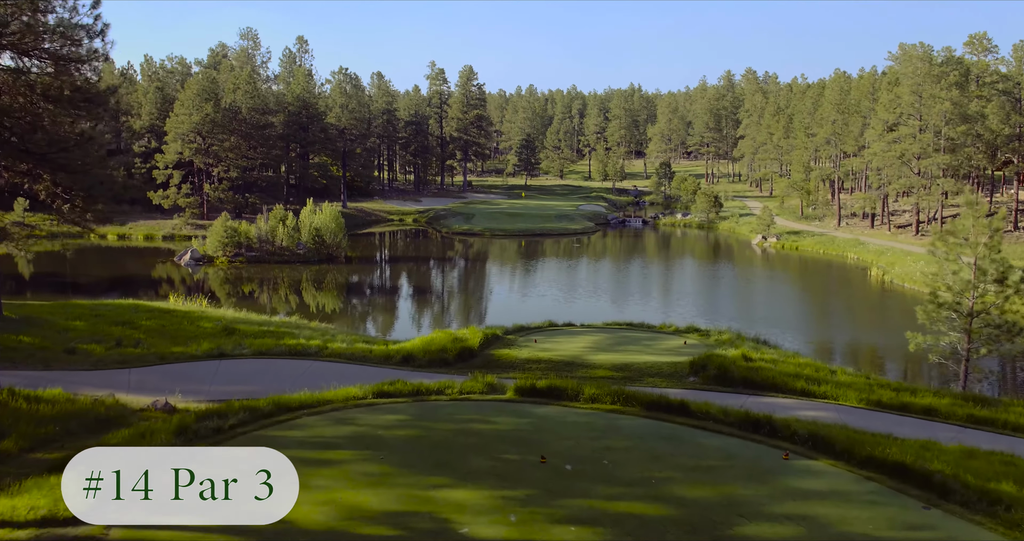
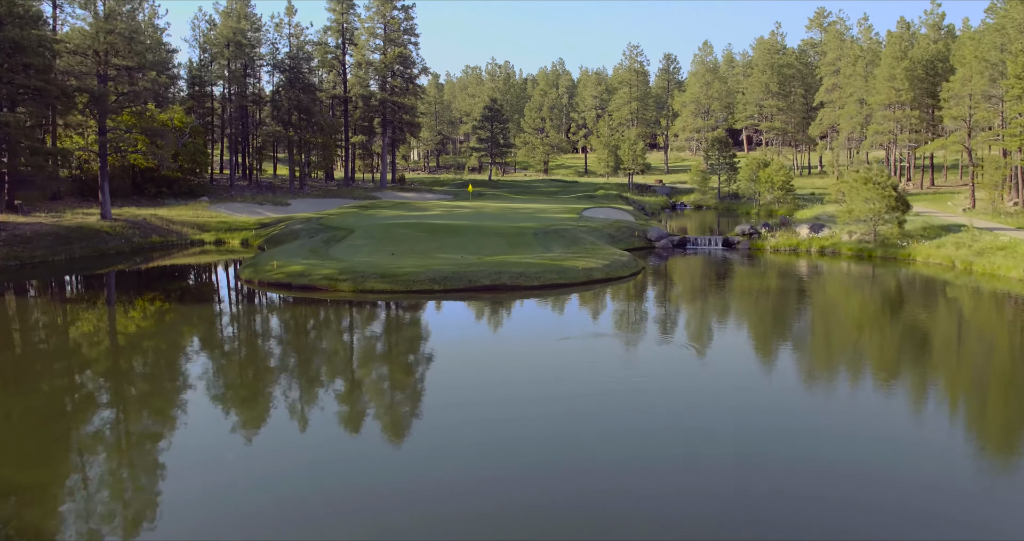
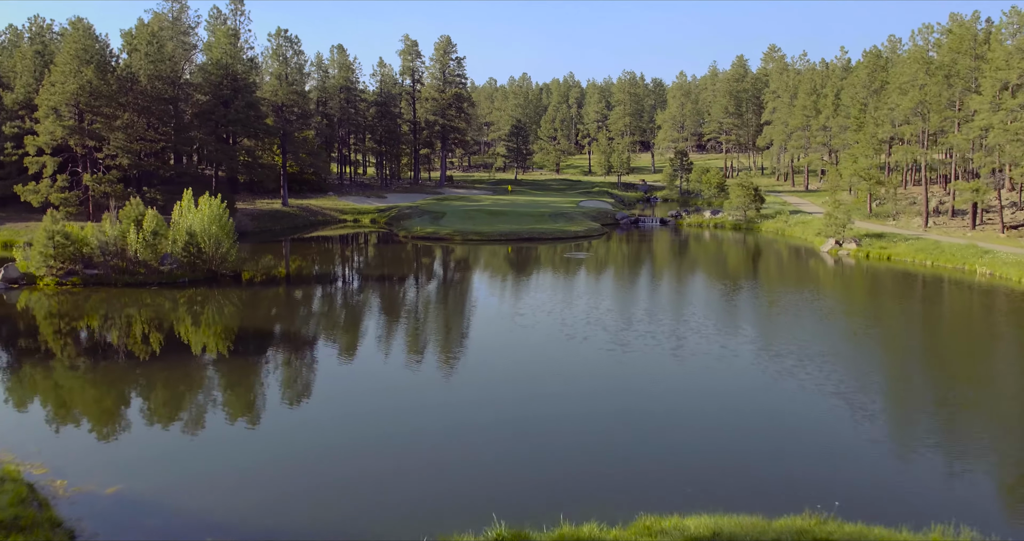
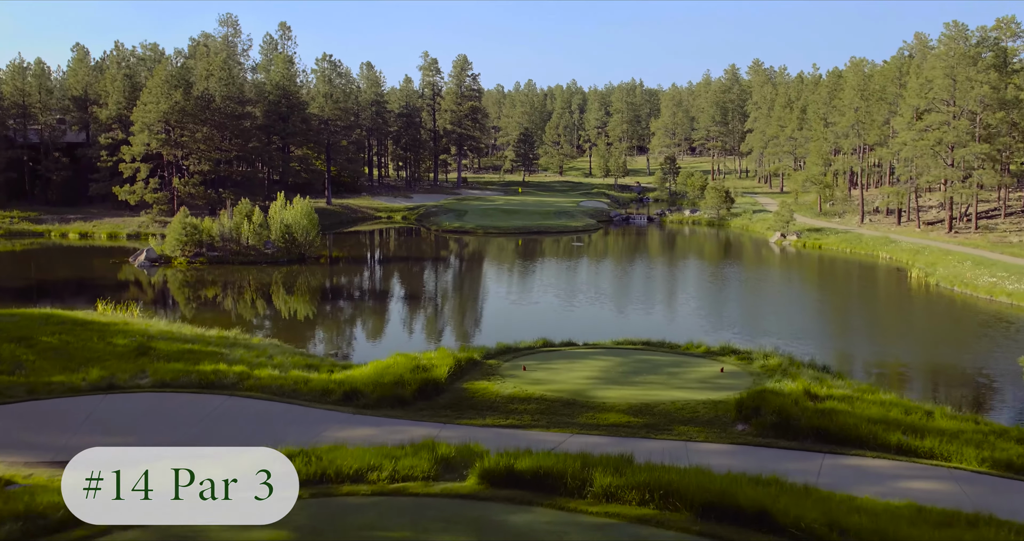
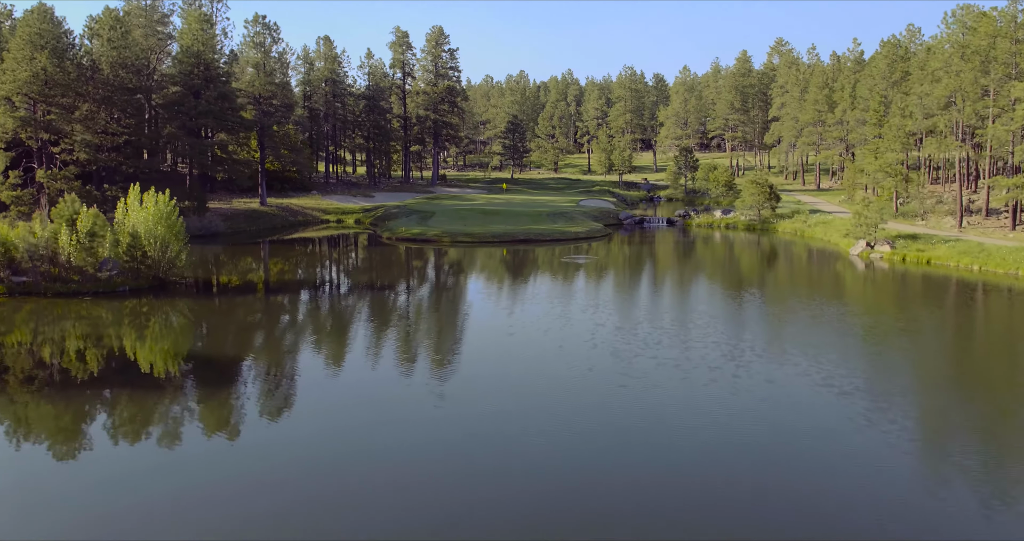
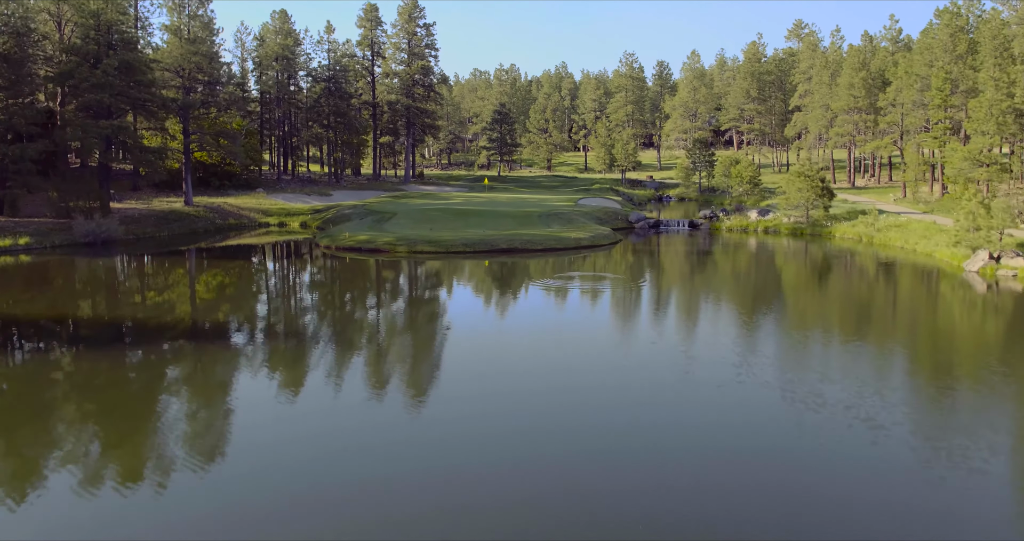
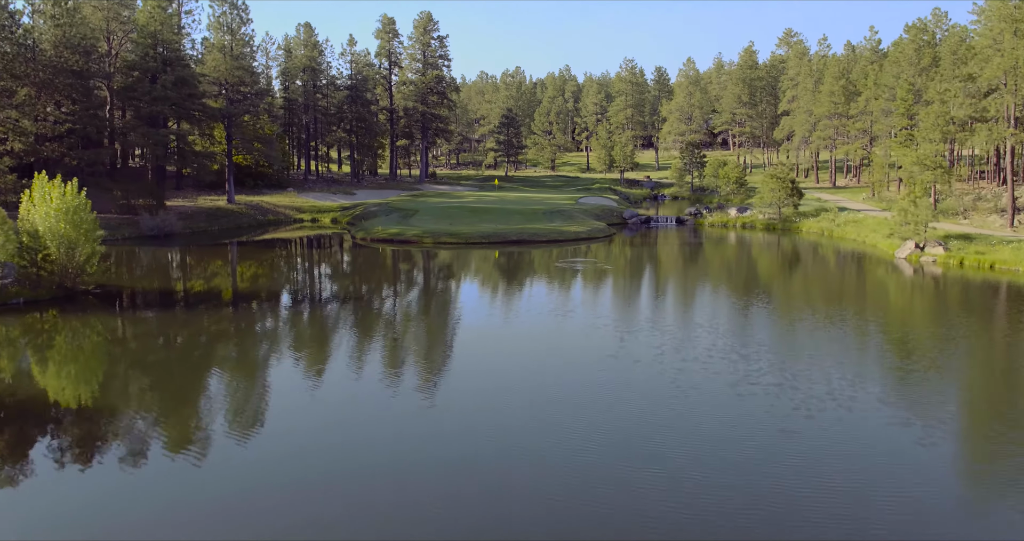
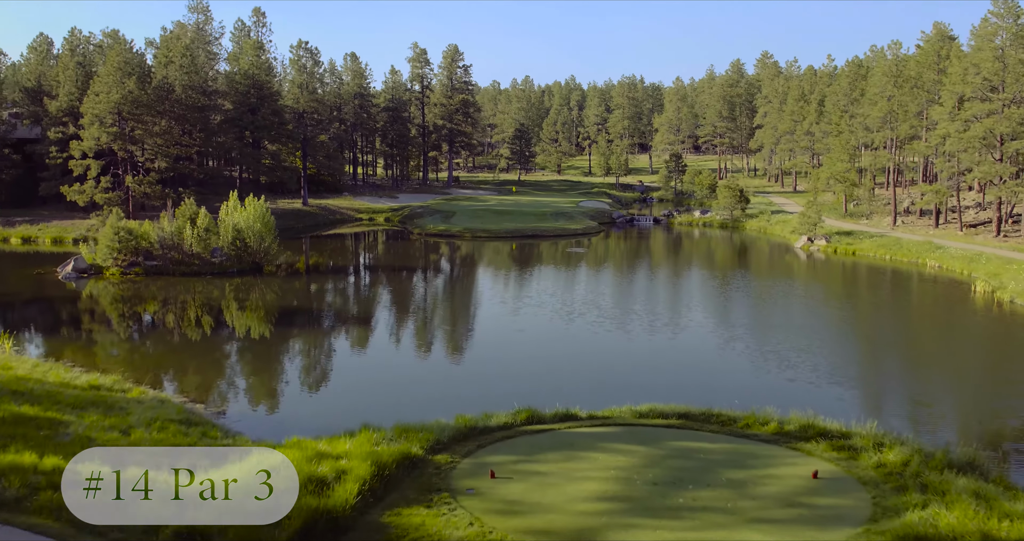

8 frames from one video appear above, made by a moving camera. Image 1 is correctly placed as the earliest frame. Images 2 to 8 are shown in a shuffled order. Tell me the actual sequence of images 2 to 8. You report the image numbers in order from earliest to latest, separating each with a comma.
4, 8, 3, 5, 7, 6, 2
